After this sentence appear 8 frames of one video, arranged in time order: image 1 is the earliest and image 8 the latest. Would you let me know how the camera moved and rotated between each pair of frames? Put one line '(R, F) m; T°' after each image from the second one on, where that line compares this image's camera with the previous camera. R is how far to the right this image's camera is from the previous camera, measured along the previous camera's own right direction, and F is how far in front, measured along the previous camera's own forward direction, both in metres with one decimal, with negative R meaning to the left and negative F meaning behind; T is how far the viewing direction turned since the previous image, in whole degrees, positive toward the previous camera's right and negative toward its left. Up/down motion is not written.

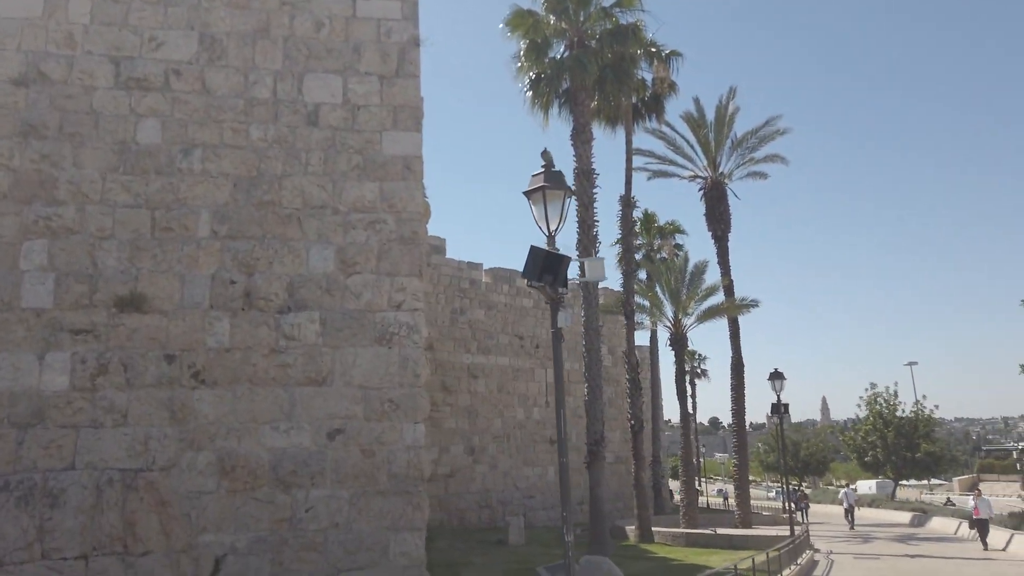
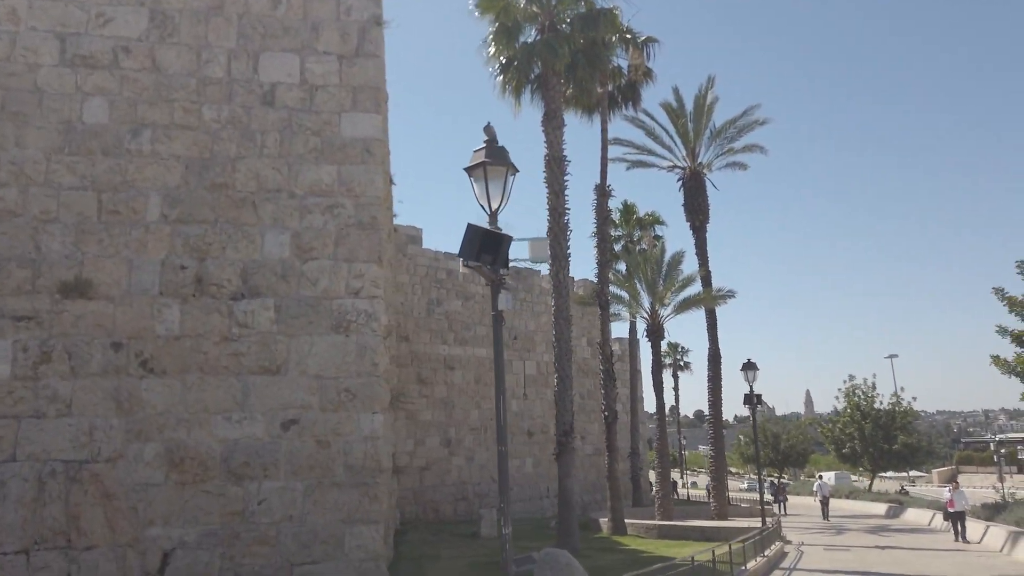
(+0.3, +0.2) m; +1°
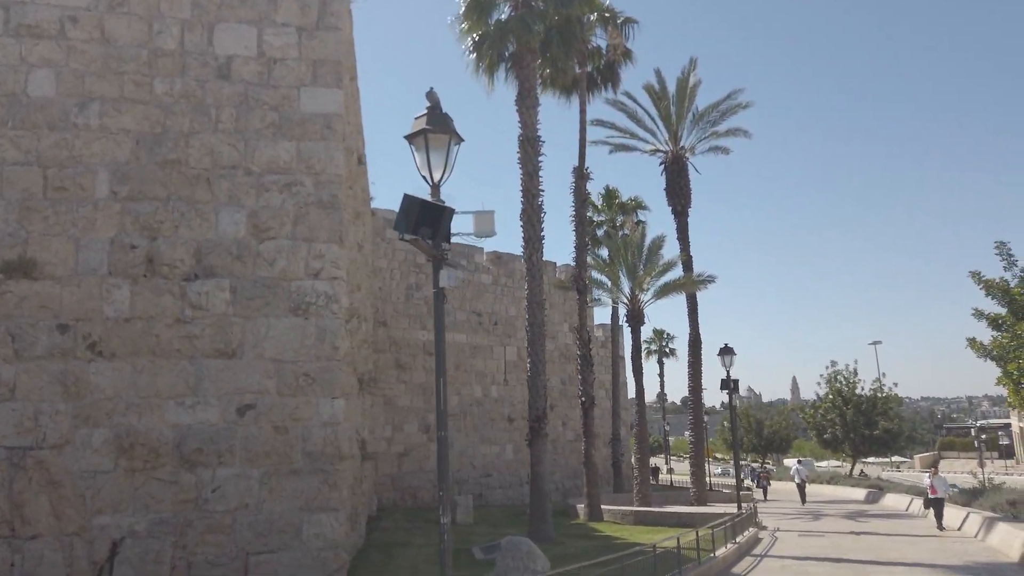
(+0.3, +0.3) m; +1°
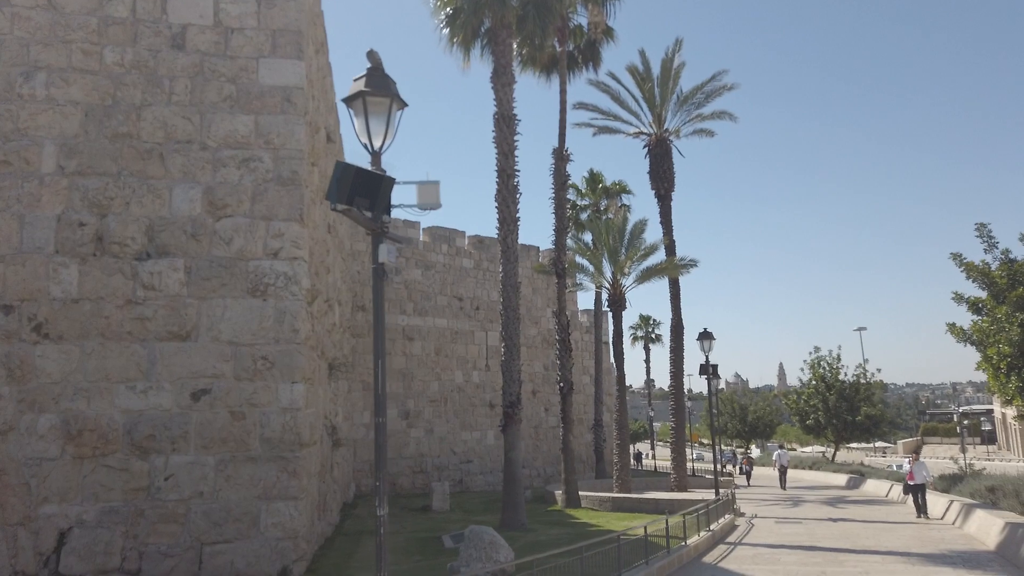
(+0.3, +0.3) m; +1°
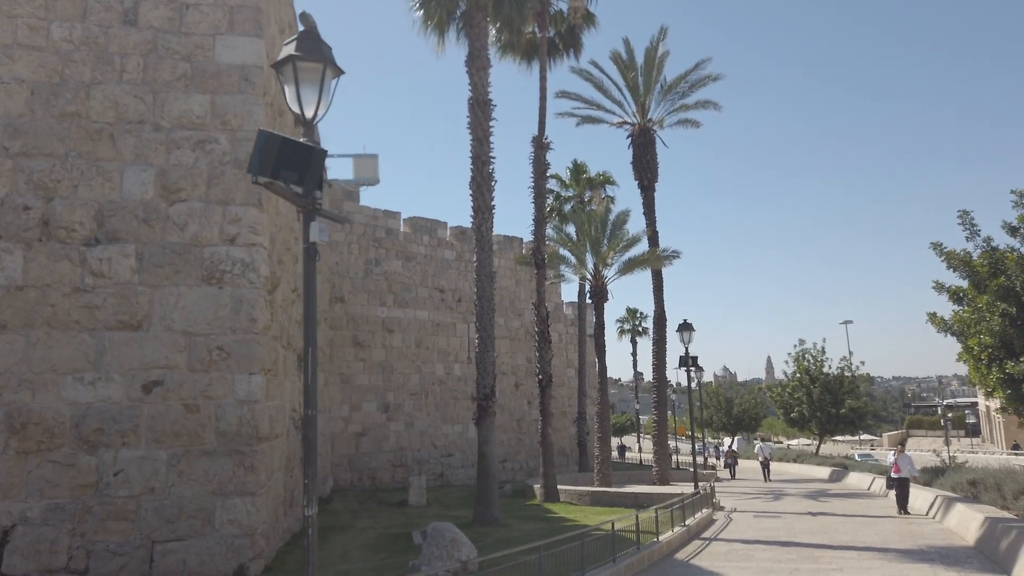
(+0.3, +0.3) m; +1°
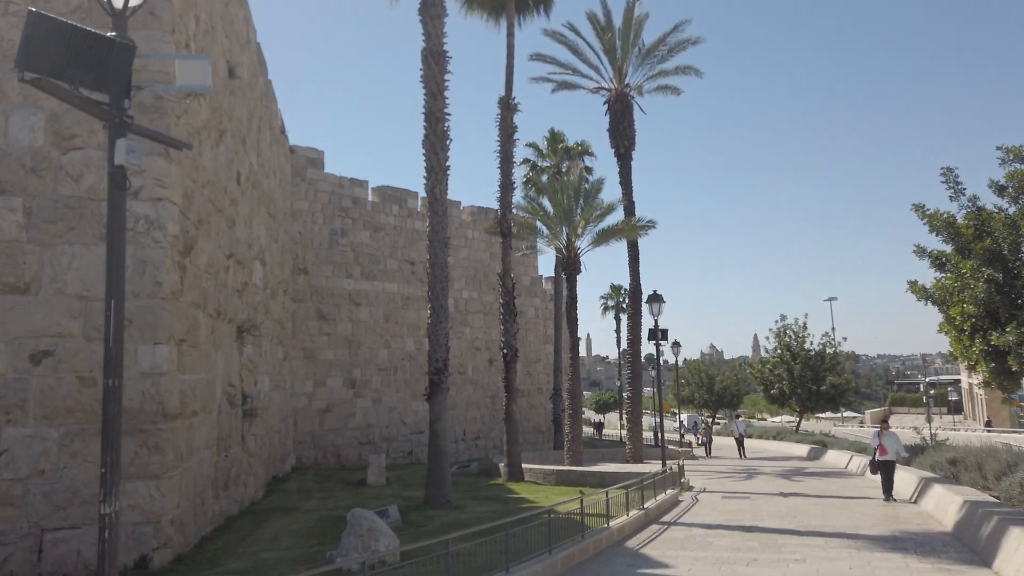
(+0.5, +0.8) m; +1°
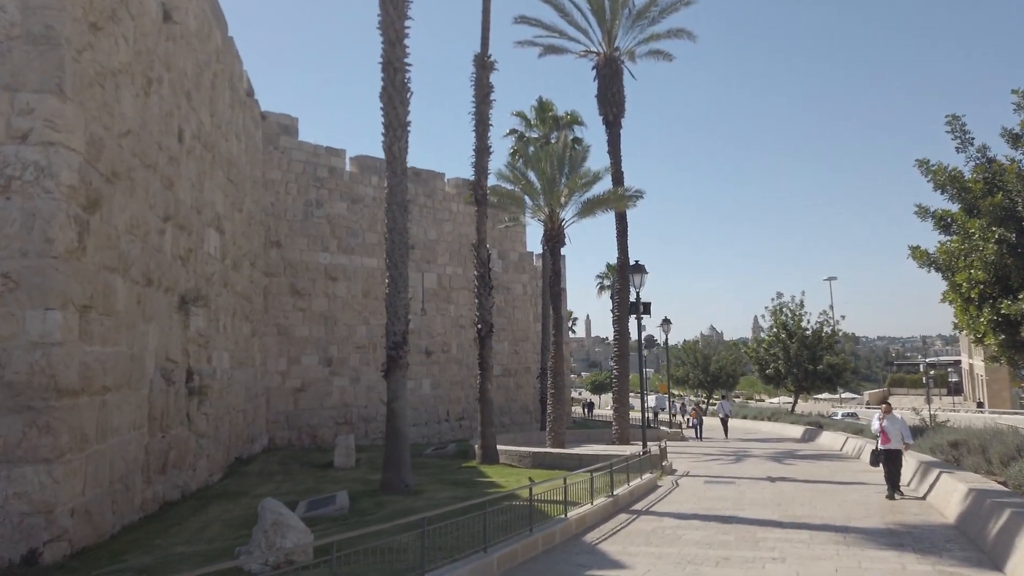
(+0.5, +0.9) m; 0°
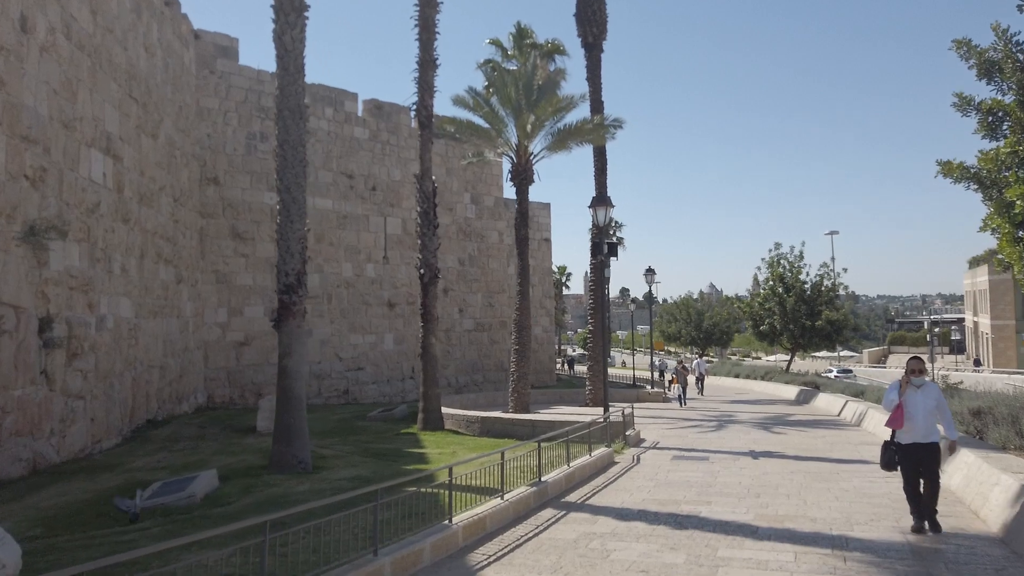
(+0.9, +2.1) m; 0°
